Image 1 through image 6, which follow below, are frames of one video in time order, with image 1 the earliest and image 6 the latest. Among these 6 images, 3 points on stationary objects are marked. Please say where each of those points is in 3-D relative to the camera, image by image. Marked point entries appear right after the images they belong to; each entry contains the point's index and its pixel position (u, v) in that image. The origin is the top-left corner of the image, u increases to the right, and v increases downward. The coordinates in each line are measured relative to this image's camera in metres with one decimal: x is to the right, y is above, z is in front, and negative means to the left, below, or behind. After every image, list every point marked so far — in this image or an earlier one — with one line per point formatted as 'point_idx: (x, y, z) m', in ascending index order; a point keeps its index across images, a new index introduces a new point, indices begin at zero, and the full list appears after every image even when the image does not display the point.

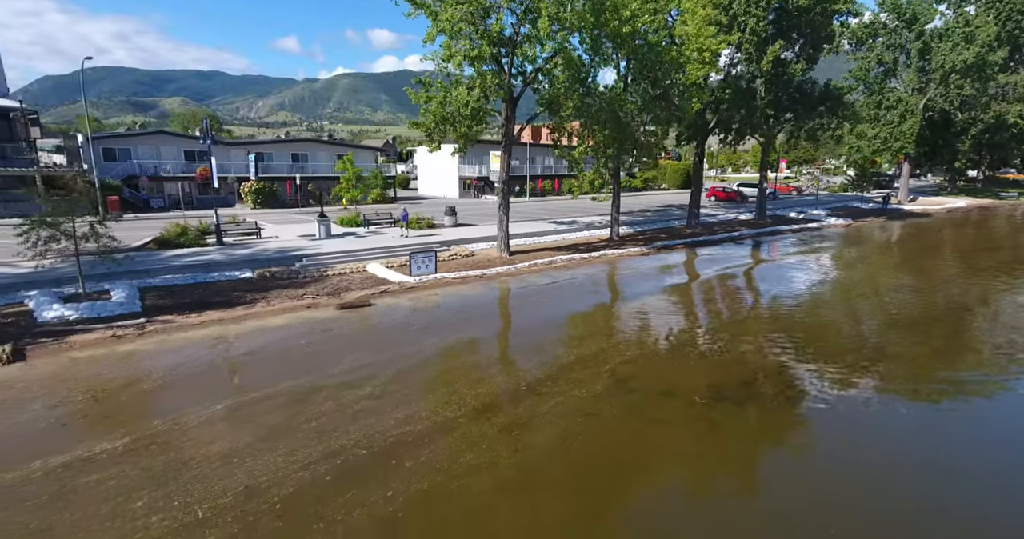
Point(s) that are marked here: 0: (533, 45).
0: (+0.7, +7.3, +16.9) m
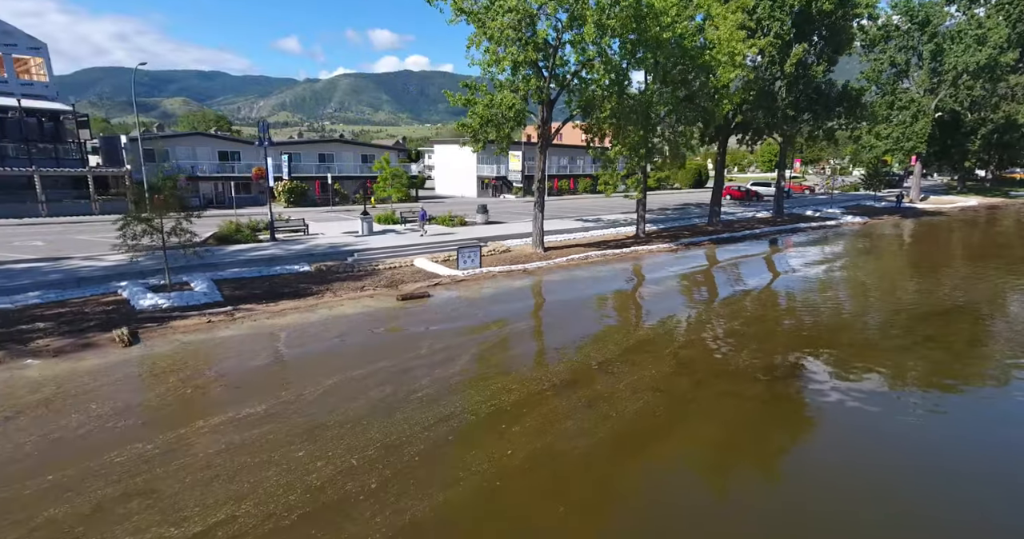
0: (+2.2, +7.5, +17.8) m
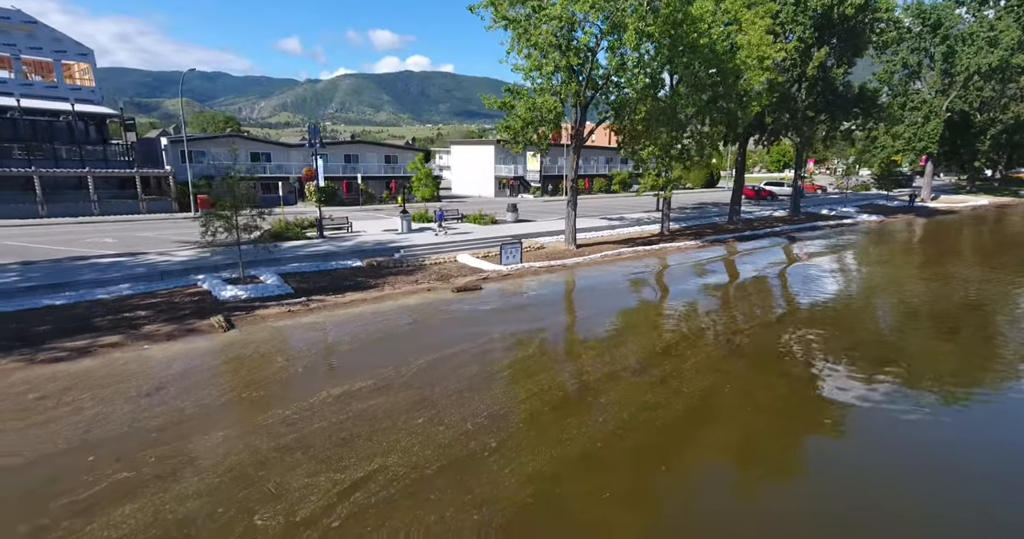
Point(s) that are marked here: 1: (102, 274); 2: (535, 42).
0: (+3.7, +7.7, +18.7) m
1: (-11.0, -0.1, +14.0) m
2: (+0.8, +8.1, +18.6) m
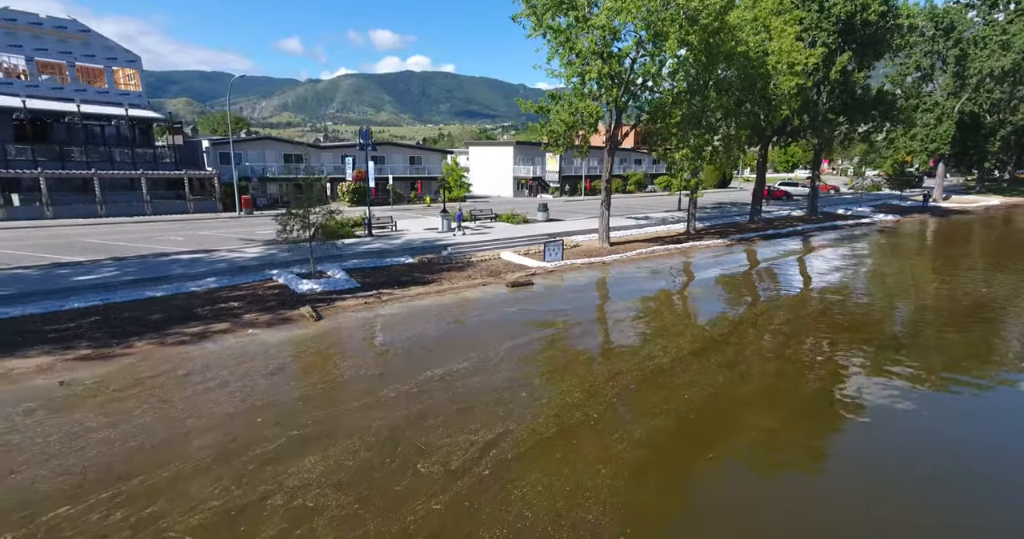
0: (+5.3, +7.8, +19.8) m
1: (-9.4, 0.0, +15.2) m
2: (+2.4, +8.2, +19.7) m
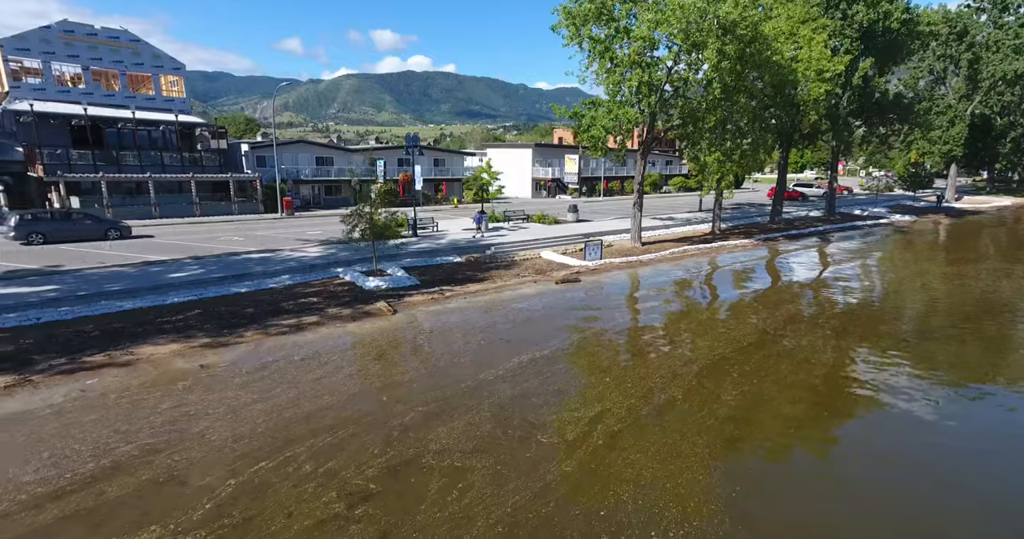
0: (+7.0, +7.9, +20.7) m
1: (-7.7, +0.1, +16.2) m
2: (+4.1, +8.3, +20.7) m
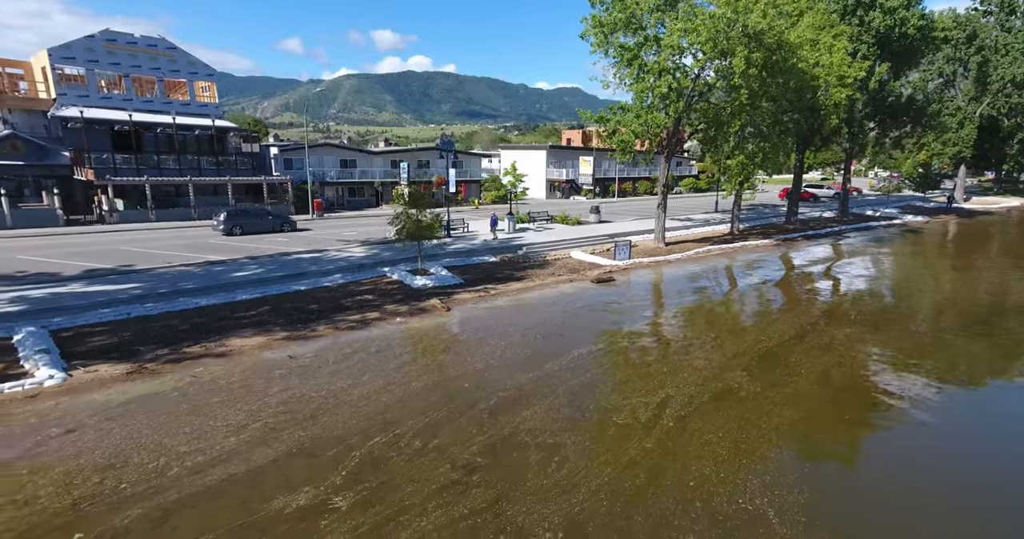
0: (+8.3, +7.9, +21.5) m
1: (-6.4, +0.1, +17.0) m
2: (+5.4, +8.3, +21.4) m
